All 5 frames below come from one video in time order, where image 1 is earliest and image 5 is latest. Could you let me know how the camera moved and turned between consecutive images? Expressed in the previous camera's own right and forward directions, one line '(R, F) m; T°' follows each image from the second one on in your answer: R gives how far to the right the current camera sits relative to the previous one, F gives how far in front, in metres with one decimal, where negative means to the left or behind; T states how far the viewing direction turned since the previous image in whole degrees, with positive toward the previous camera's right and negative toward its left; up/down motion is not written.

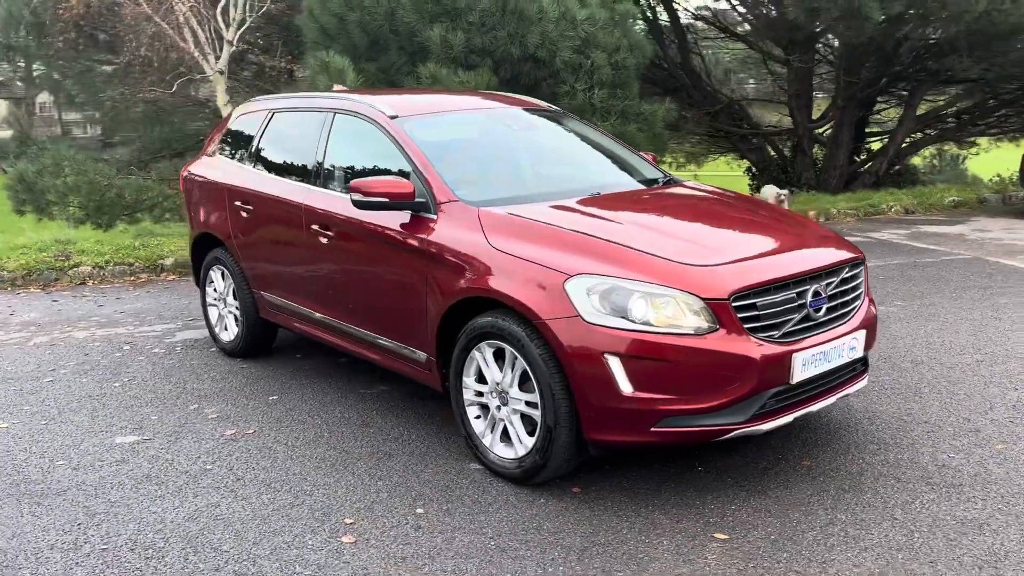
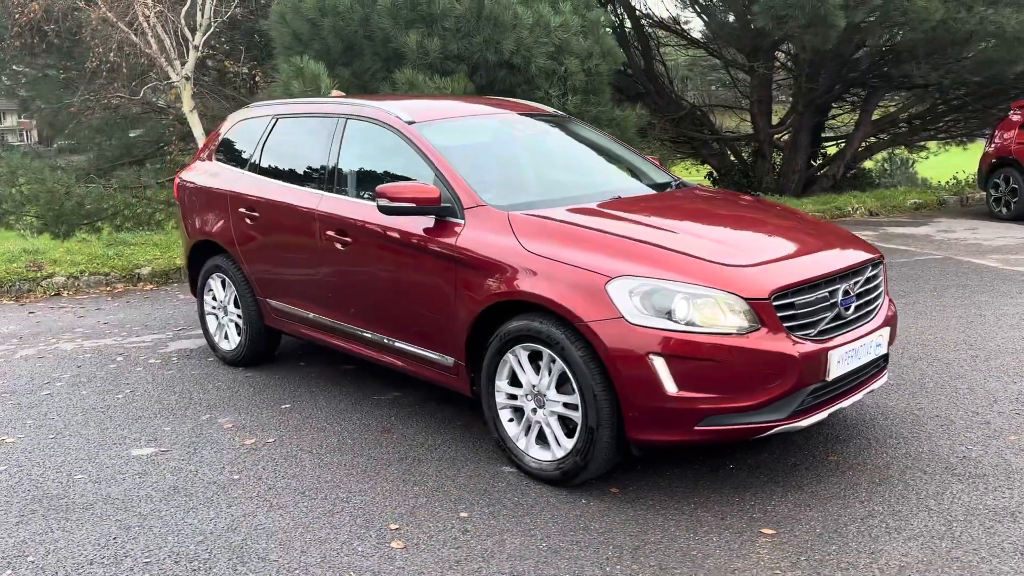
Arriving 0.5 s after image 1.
(-0.3, 0.0) m; +3°
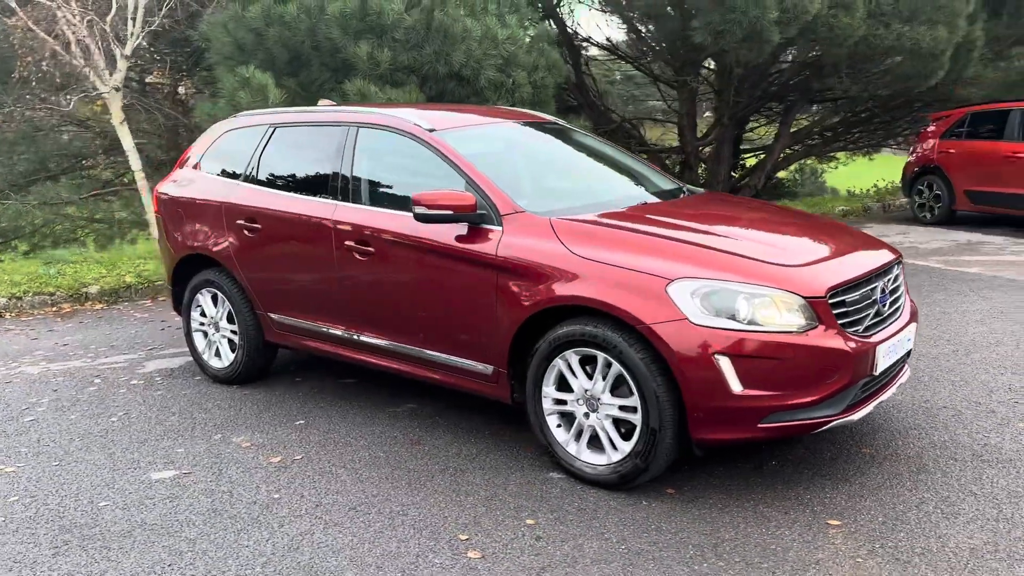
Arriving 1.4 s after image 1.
(-0.6, 0.0) m; +6°
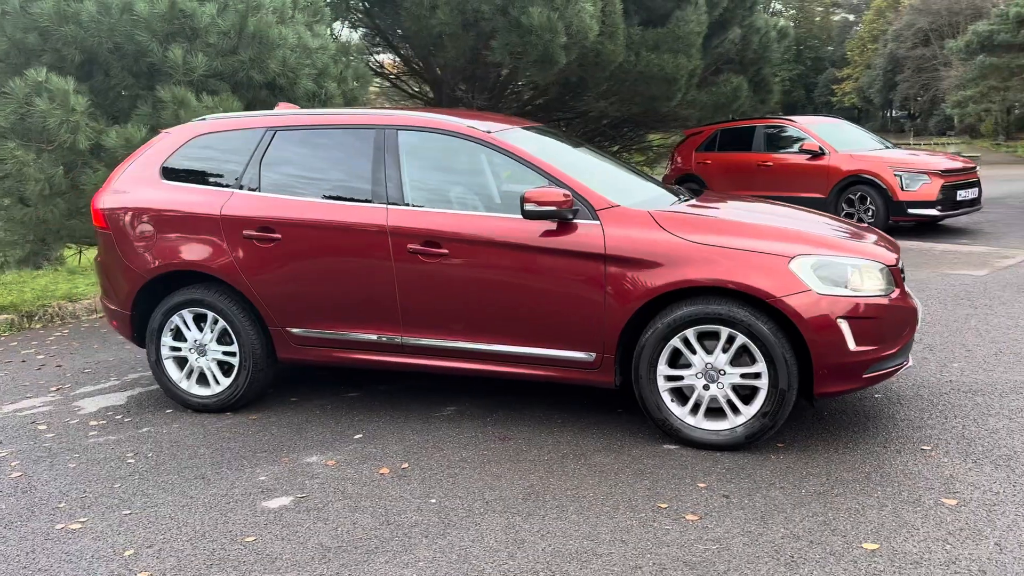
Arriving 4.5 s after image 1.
(-1.9, +0.2) m; +21°
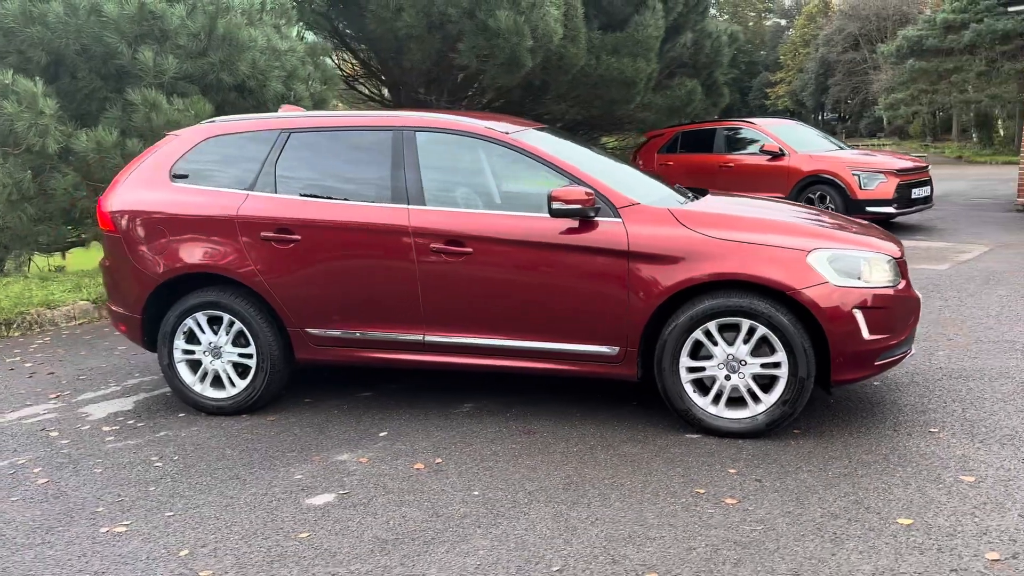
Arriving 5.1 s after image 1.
(-0.4, -0.1) m; +4°
